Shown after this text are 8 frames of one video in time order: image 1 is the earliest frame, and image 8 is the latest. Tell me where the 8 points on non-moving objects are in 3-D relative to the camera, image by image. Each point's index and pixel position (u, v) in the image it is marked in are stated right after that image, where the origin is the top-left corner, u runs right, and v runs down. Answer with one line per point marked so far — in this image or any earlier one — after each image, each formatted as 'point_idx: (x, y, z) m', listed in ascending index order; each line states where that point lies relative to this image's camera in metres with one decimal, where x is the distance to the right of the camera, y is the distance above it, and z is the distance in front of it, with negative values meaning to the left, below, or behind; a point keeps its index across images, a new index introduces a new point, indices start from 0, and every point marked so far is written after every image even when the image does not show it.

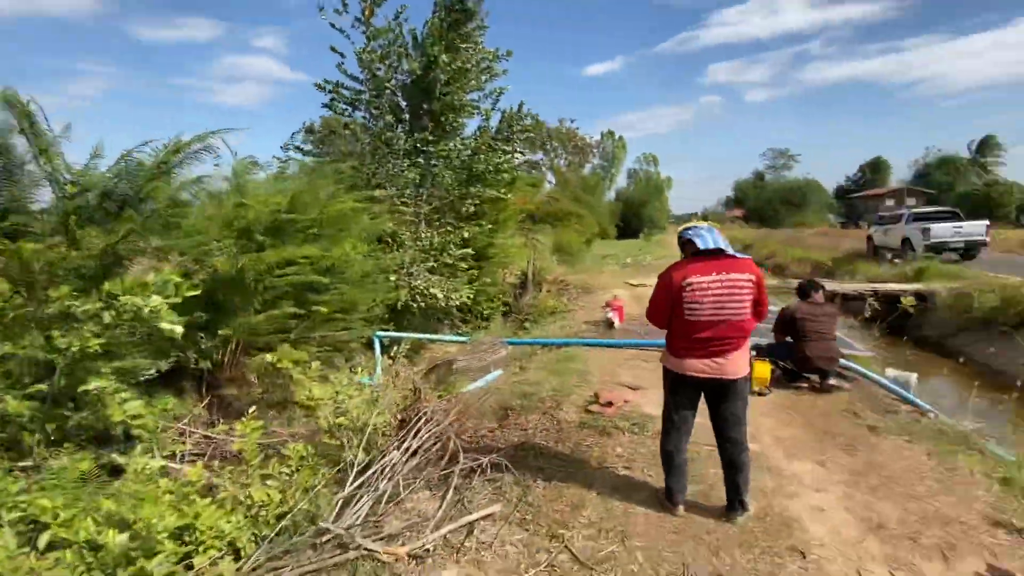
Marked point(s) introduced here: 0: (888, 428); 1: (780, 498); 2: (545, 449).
0: (+3.4, -1.3, +4.4) m
1: (+1.7, -1.4, +3.1) m
2: (+0.3, -1.3, +3.8) m
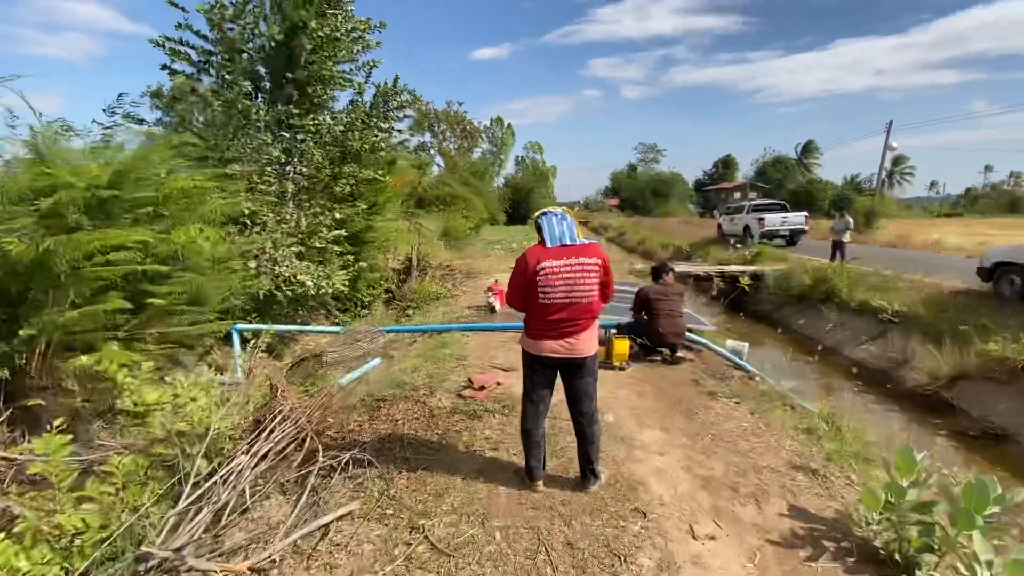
0: (+2.2, -1.1, +5.0) m
1: (+0.8, -1.2, +3.4) m
2: (-0.8, -1.2, +3.7) m
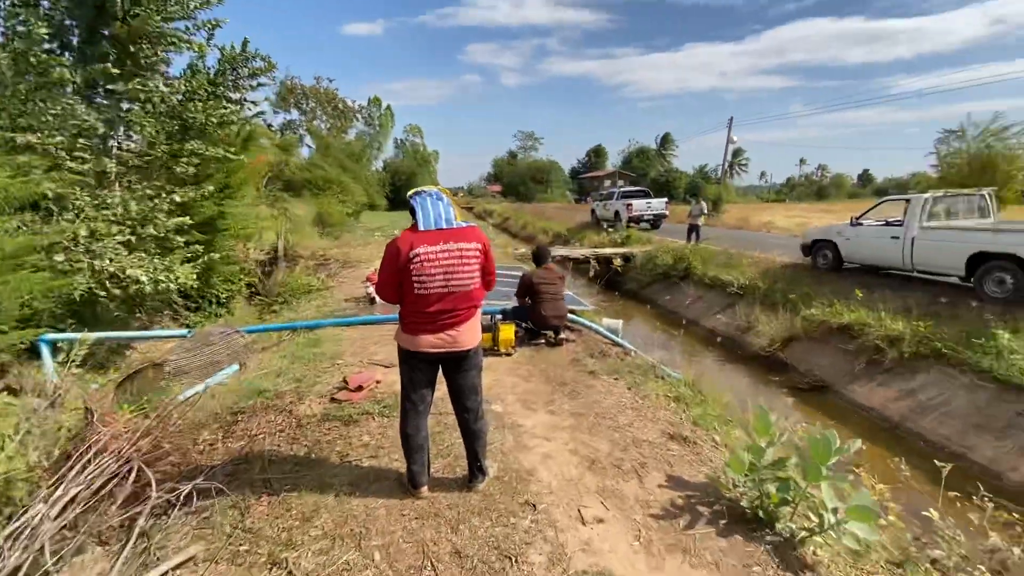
0: (+1.0, -0.9, +5.2) m
1: (0.0, -1.1, +3.3) m
2: (-1.6, -1.1, +3.3) m
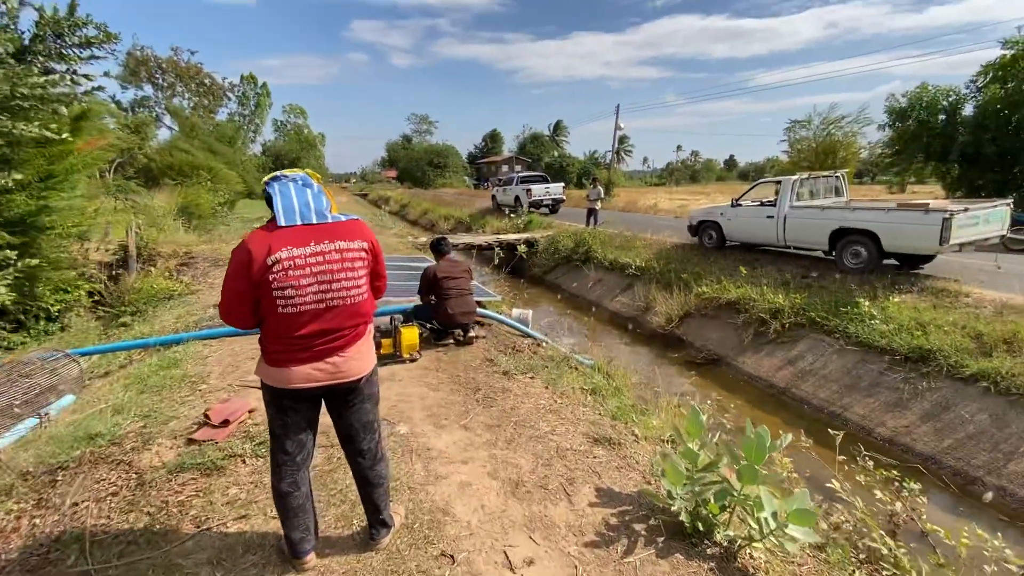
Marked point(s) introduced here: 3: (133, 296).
0: (0.0, -0.8, +4.8) m
1: (-0.5, -1.2, +2.8) m
2: (-2.1, -1.2, +2.5) m
3: (-7.1, +0.1, +9.3) m
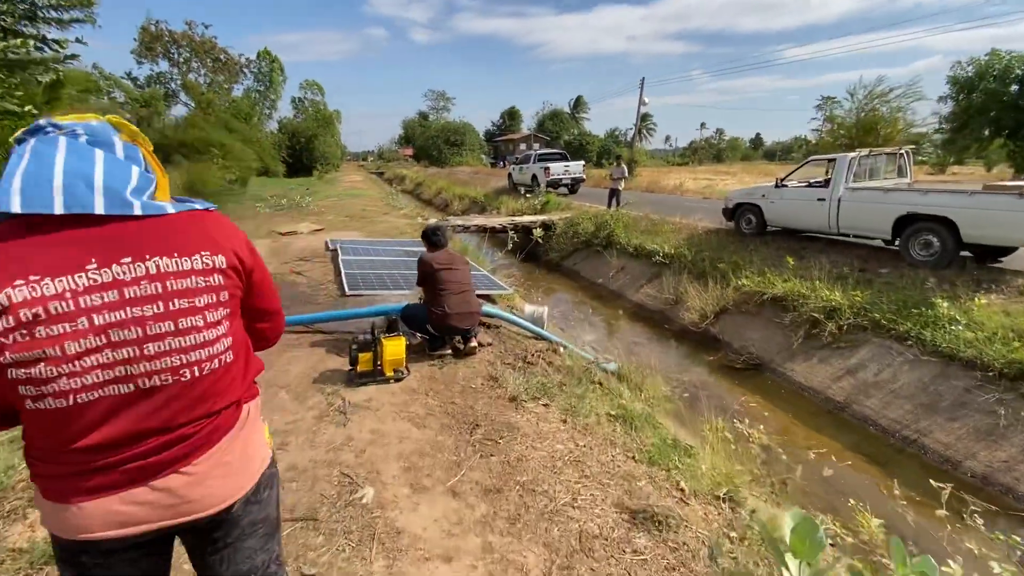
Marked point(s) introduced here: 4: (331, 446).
0: (+0.1, -0.8, +3.9) m
1: (-0.5, -1.3, +1.9) m
2: (-2.1, -1.3, +1.6) m
3: (-6.9, +0.4, +8.6) m
4: (-1.1, -1.0, +3.0) m
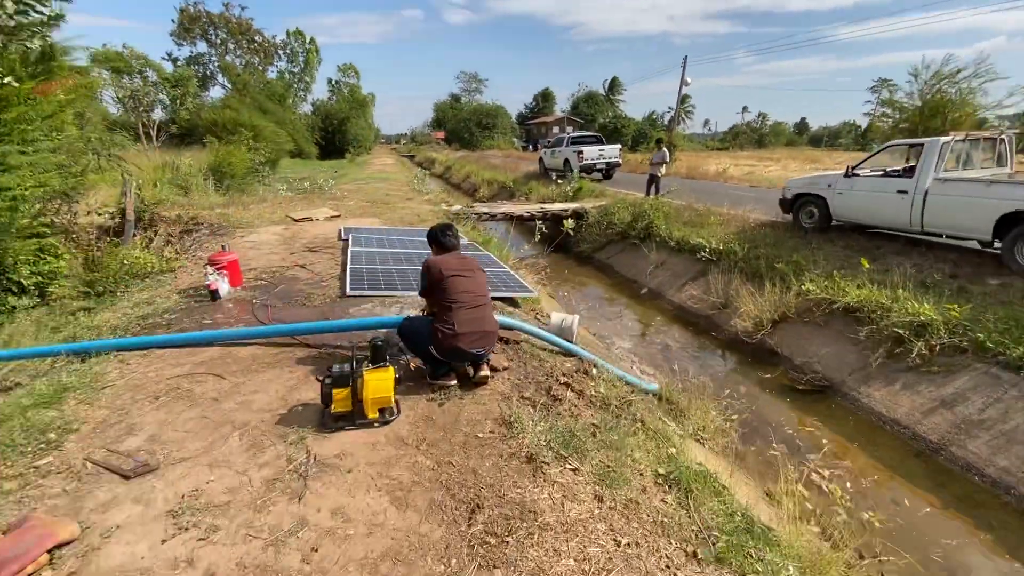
0: (+0.2, -0.9, +2.9) m
1: (-0.5, -1.4, +1.0) m
2: (-2.1, -1.5, +0.8) m
3: (-6.4, +0.6, +8.0) m
4: (-1.1, -1.1, +2.1) m
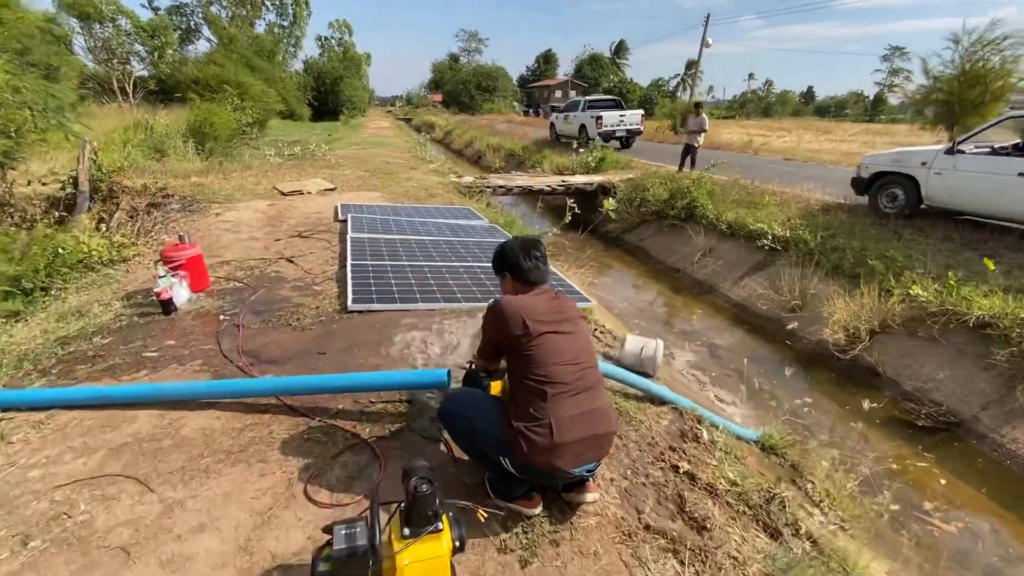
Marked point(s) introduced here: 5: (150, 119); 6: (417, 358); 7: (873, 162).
0: (+0.8, -1.2, +1.6) m
1: (0.0, -1.8, -0.3) m
2: (-1.6, -1.9, -0.5) m
3: (-5.9, +0.7, +6.5) m
4: (-0.5, -1.4, +0.8) m
5: (-10.0, +4.6, +13.2) m
6: (-0.7, -0.5, +3.5) m
7: (+6.3, +2.2, +8.3) m
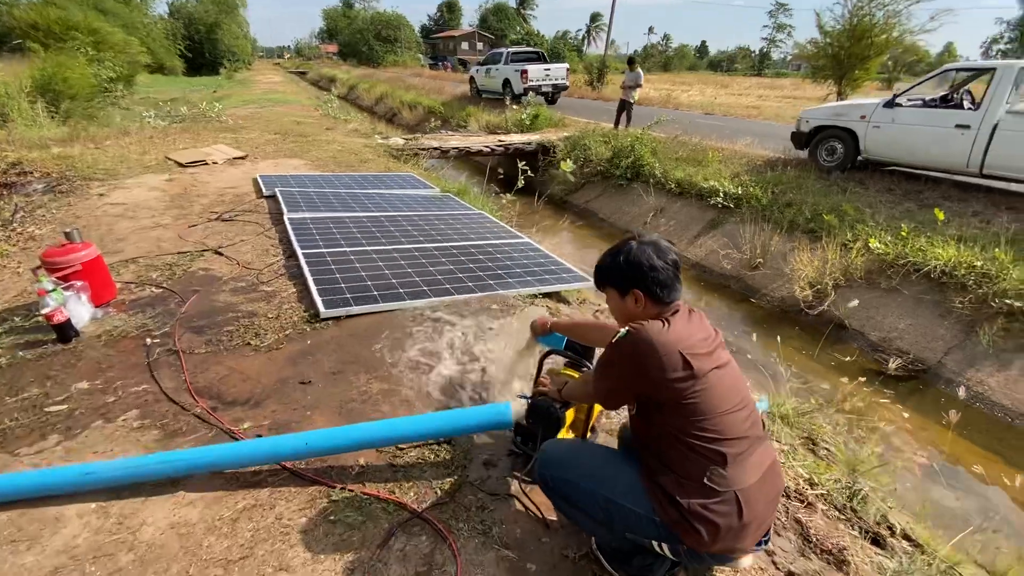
0: (+1.3, -1.3, +1.3) m
1: (+1.0, -2.1, -0.7) m
2: (-0.6, -2.2, -1.1) m
3: (-6.2, +0.5, +4.8) m
4: (+0.2, -1.6, +0.3) m
5: (-11.6, +4.6, +10.5) m
6: (-0.5, -0.5, +2.9) m
7: (+5.4, +3.0, +8.5) m
